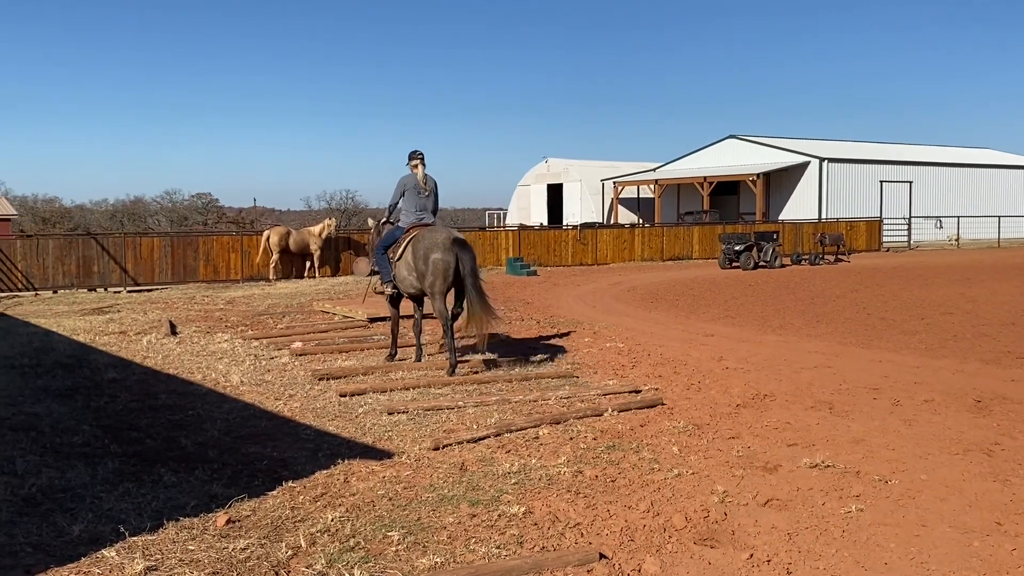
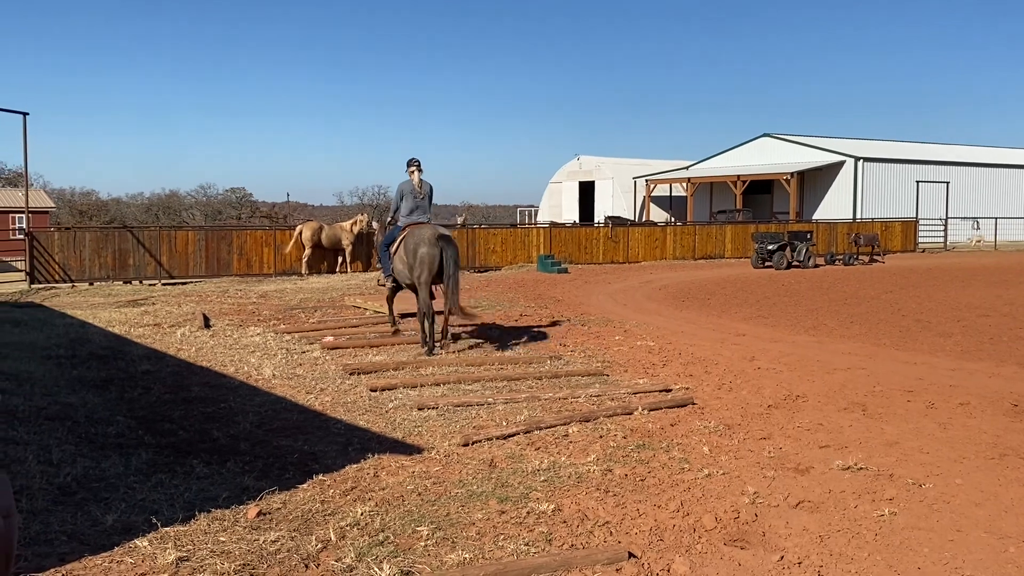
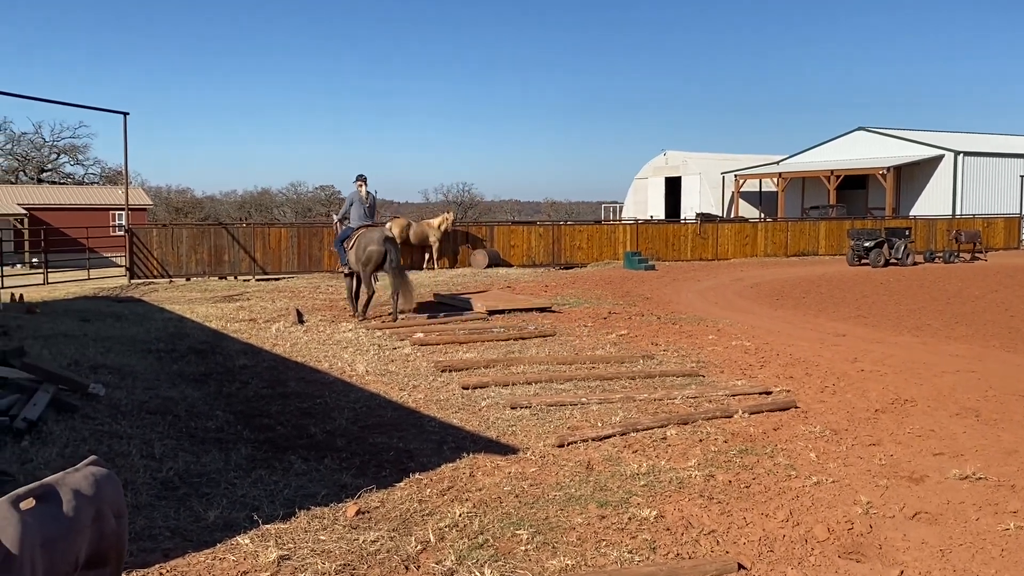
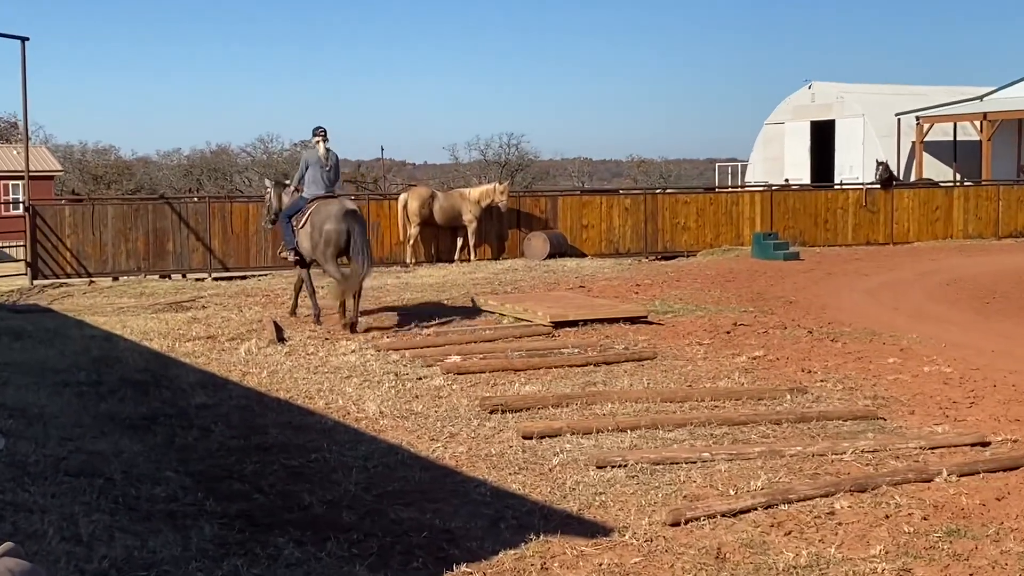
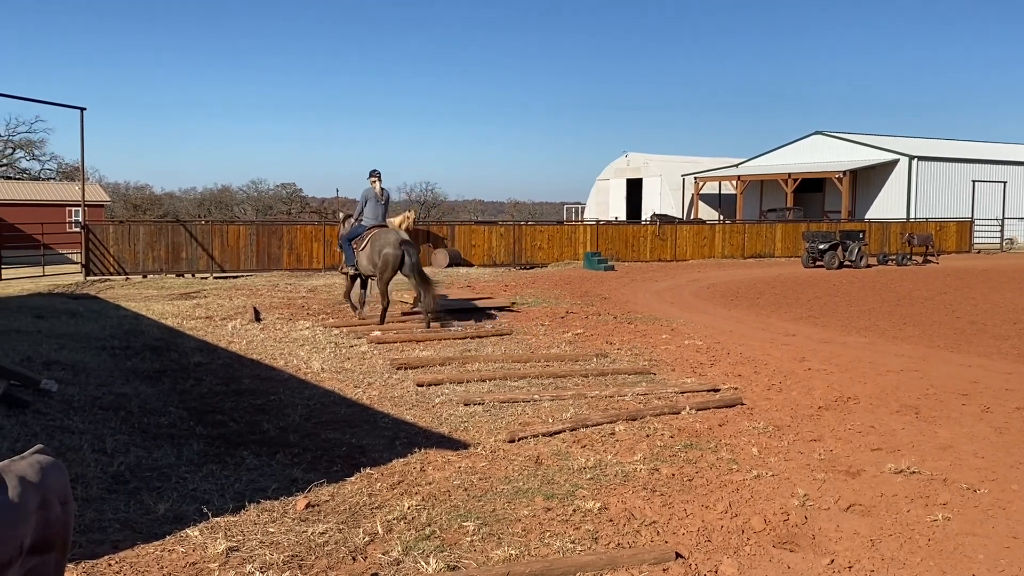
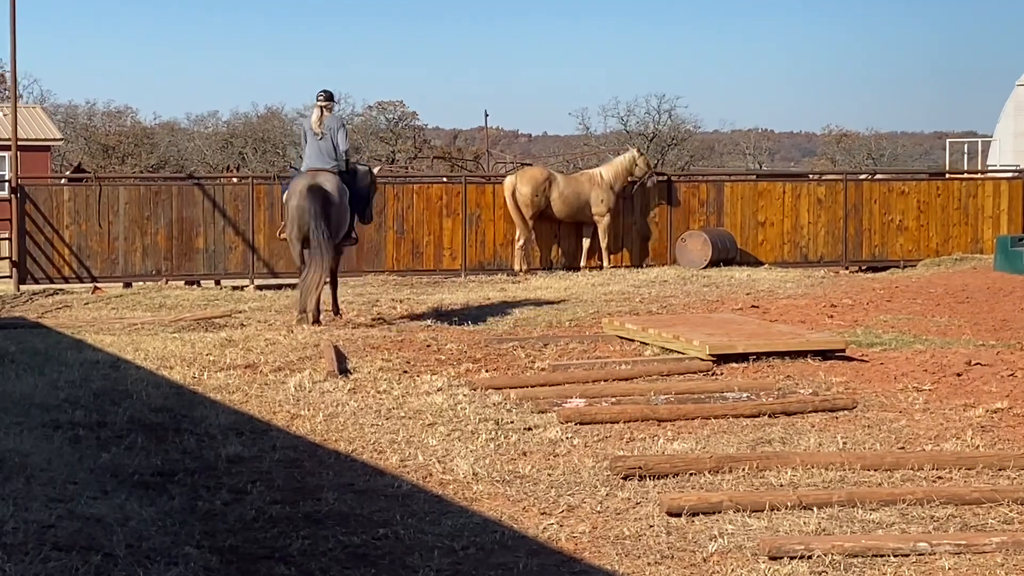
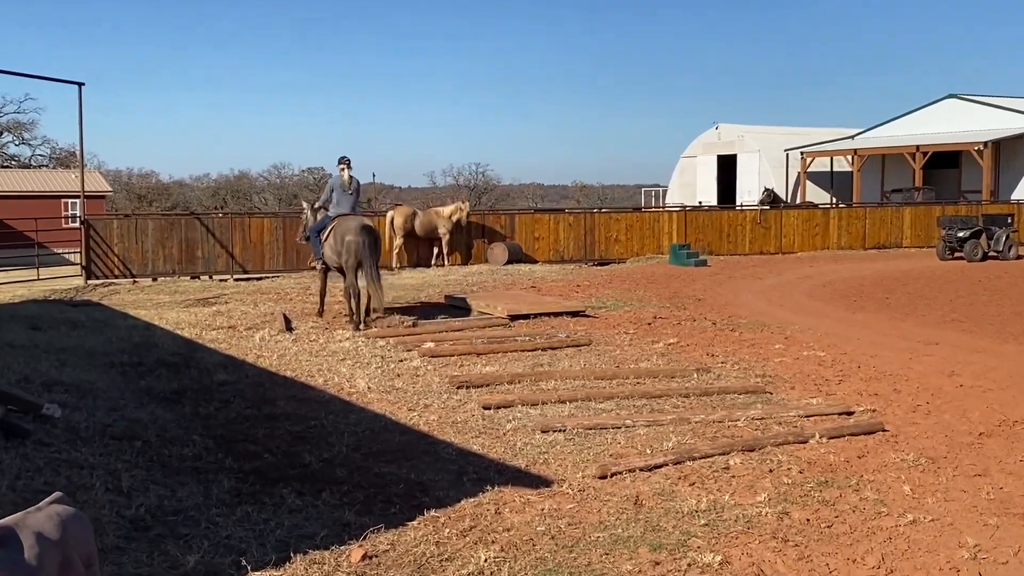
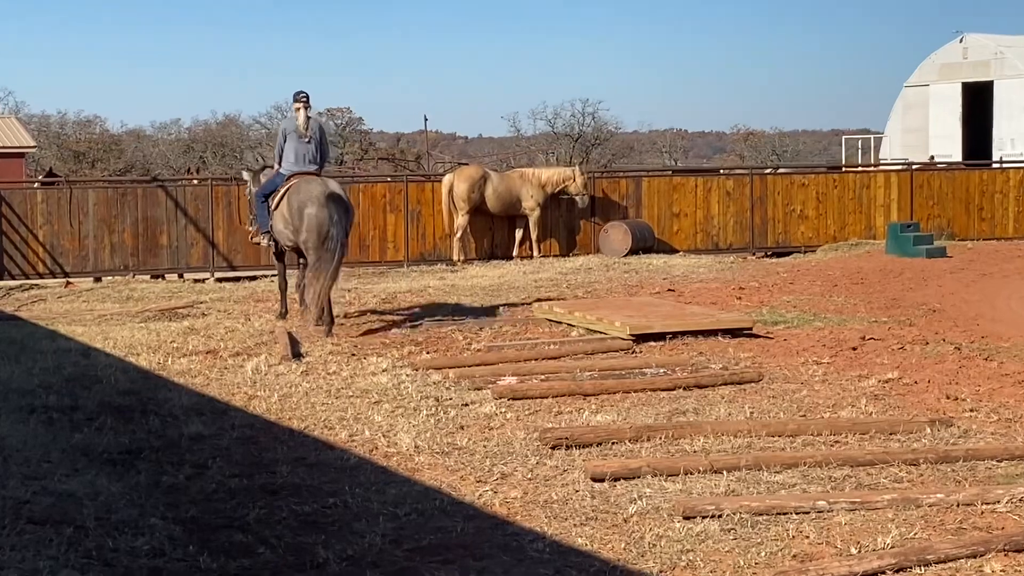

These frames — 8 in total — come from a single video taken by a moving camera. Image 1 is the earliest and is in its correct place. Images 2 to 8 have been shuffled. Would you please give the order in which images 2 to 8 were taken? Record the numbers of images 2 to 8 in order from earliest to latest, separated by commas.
2, 5, 3, 7, 4, 8, 6
